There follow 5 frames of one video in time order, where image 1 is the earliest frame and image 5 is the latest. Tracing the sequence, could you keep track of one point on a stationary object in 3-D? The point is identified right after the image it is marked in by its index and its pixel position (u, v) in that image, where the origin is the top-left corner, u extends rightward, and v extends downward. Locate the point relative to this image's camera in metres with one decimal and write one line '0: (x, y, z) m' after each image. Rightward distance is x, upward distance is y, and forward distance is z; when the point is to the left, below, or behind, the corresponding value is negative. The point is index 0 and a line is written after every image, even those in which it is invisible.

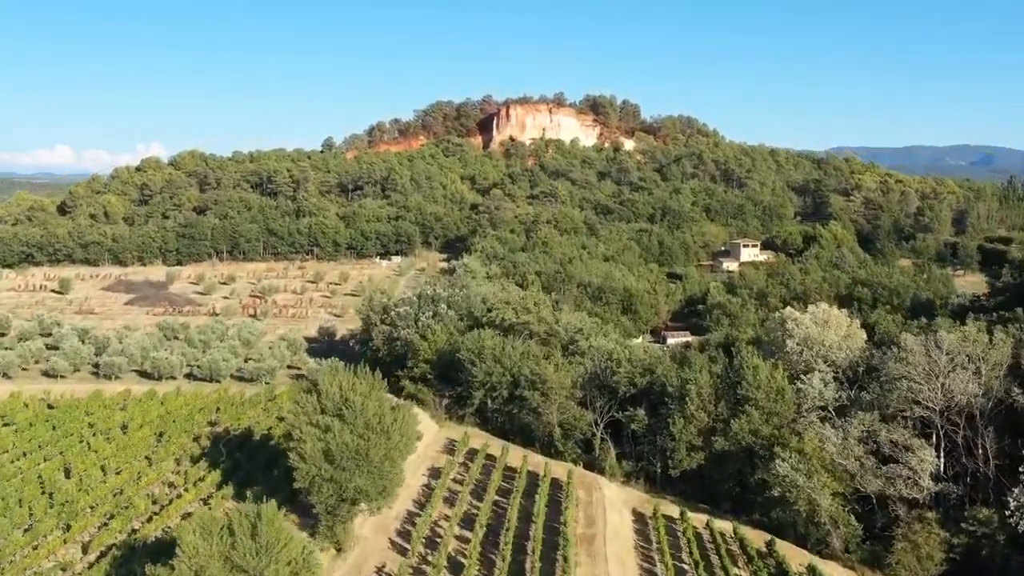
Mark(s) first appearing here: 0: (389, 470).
0: (-3.6, -5.3, +20.0) m
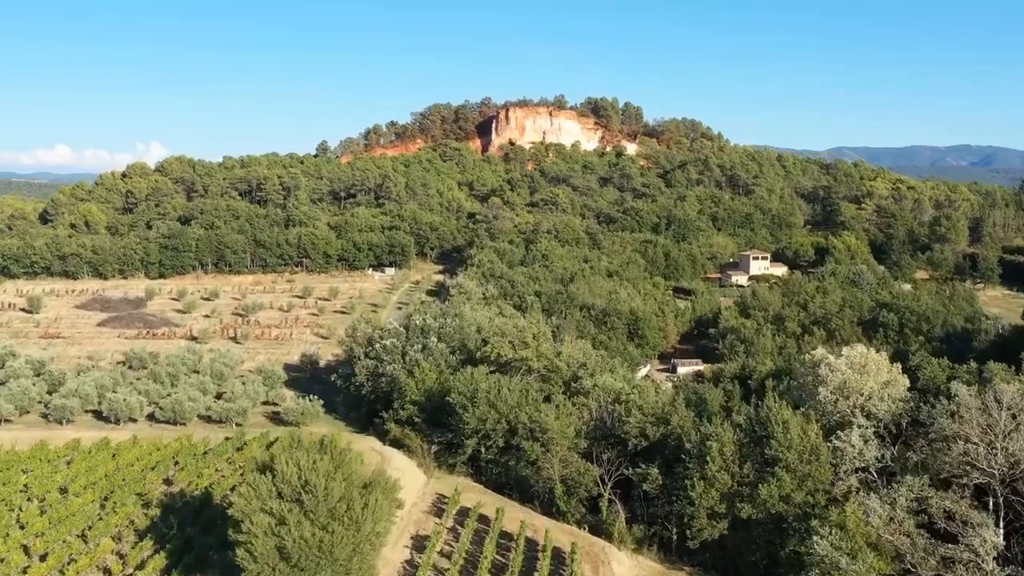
0: (-3.7, -6.7, +16.7) m
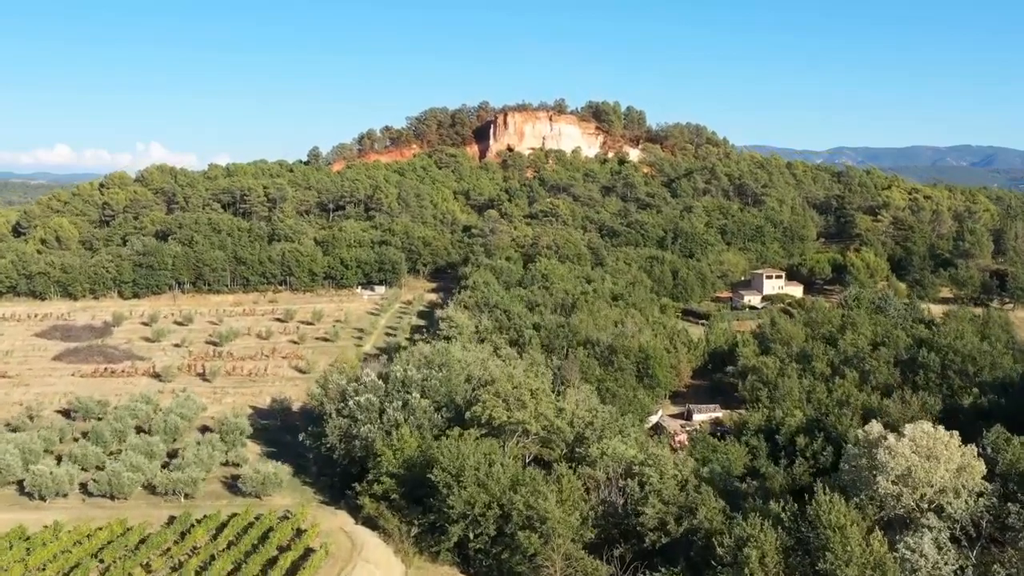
0: (-4.0, -8.7, +12.3) m
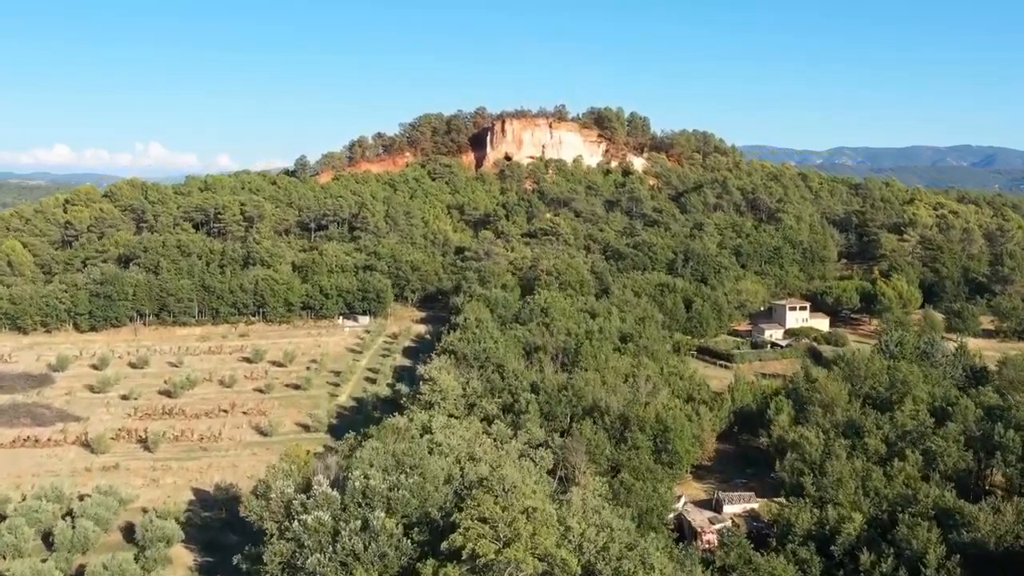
0: (-4.3, -11.5, +6.0) m
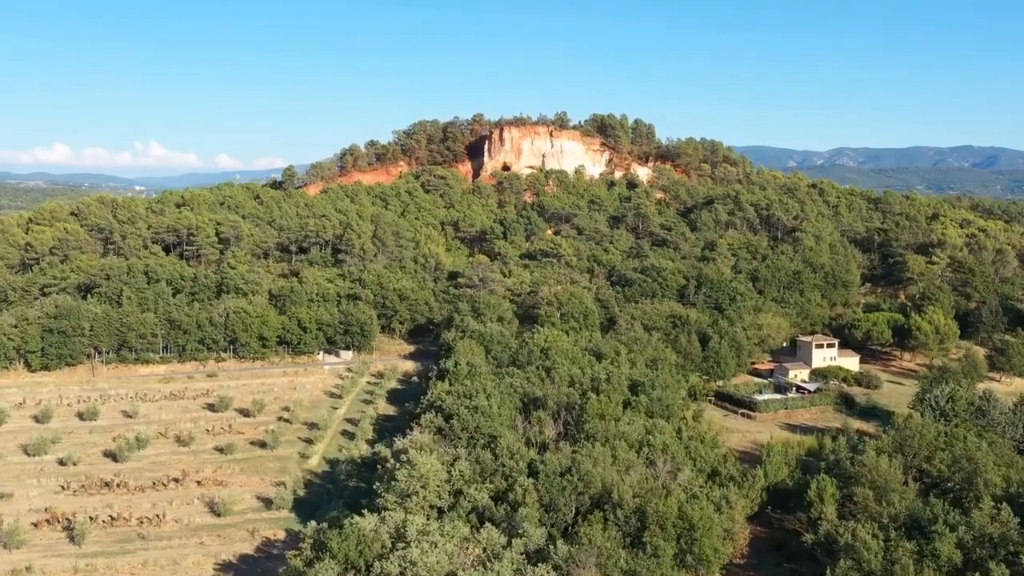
0: (-4.5, -14.2, +0.3) m
